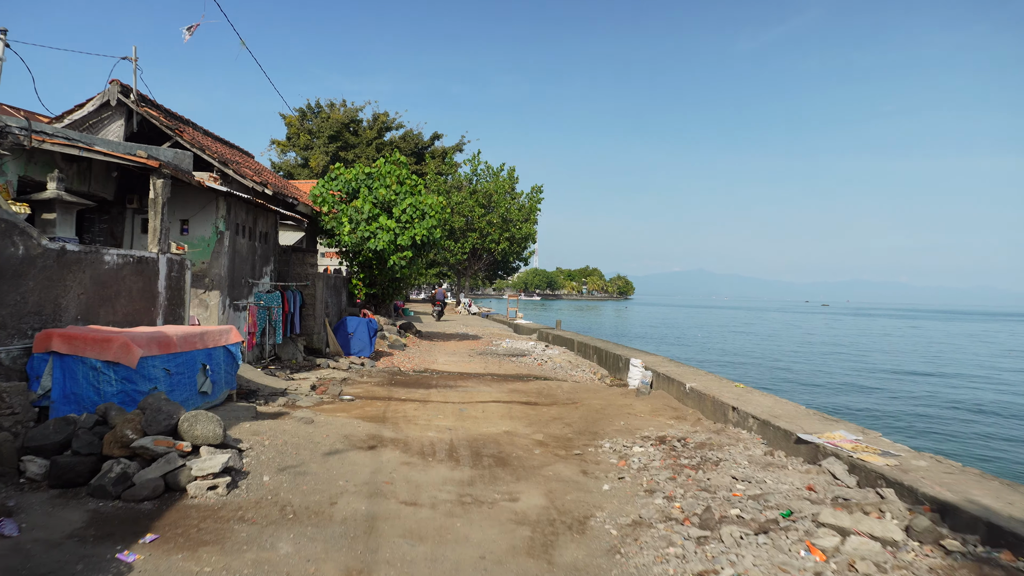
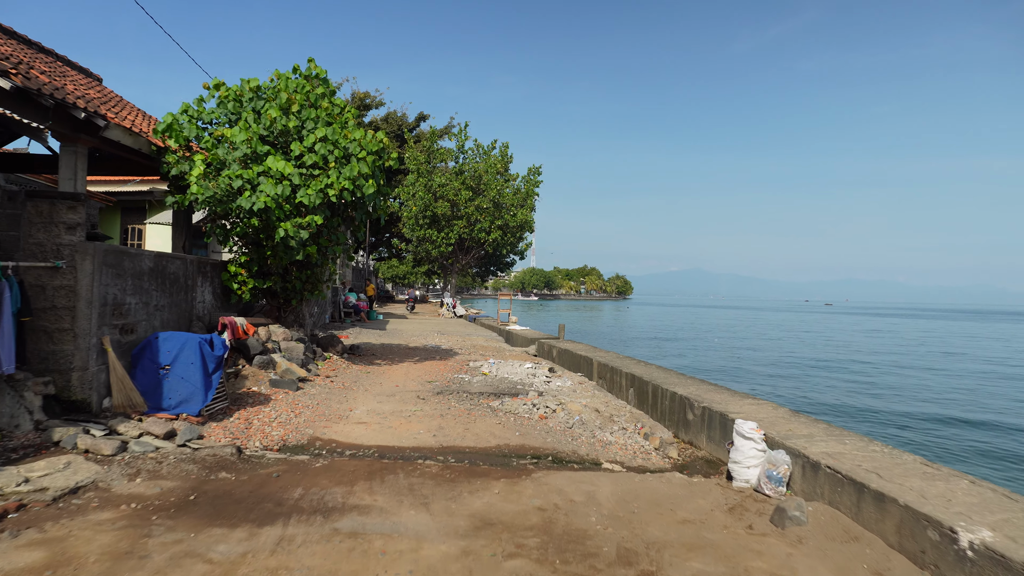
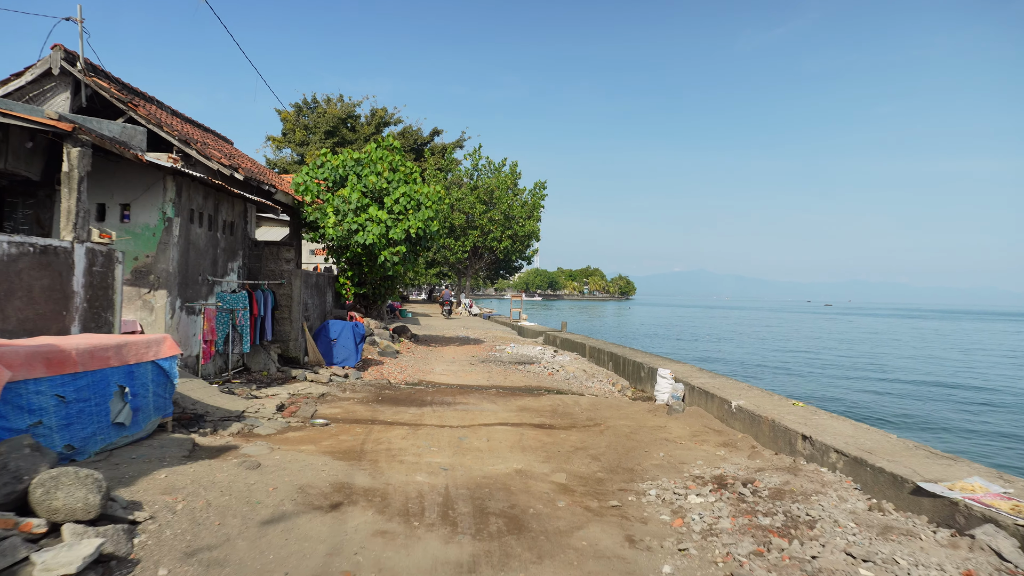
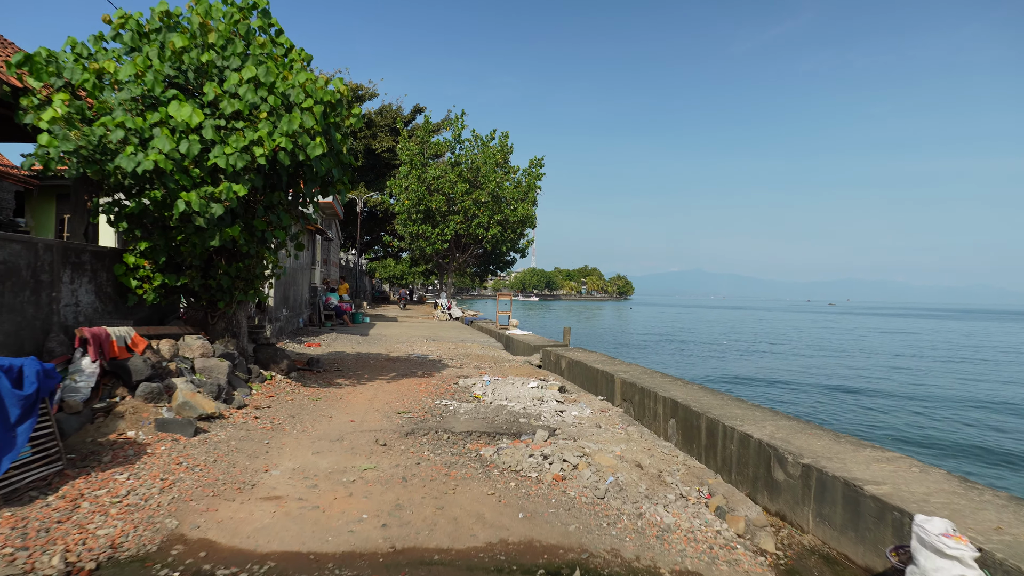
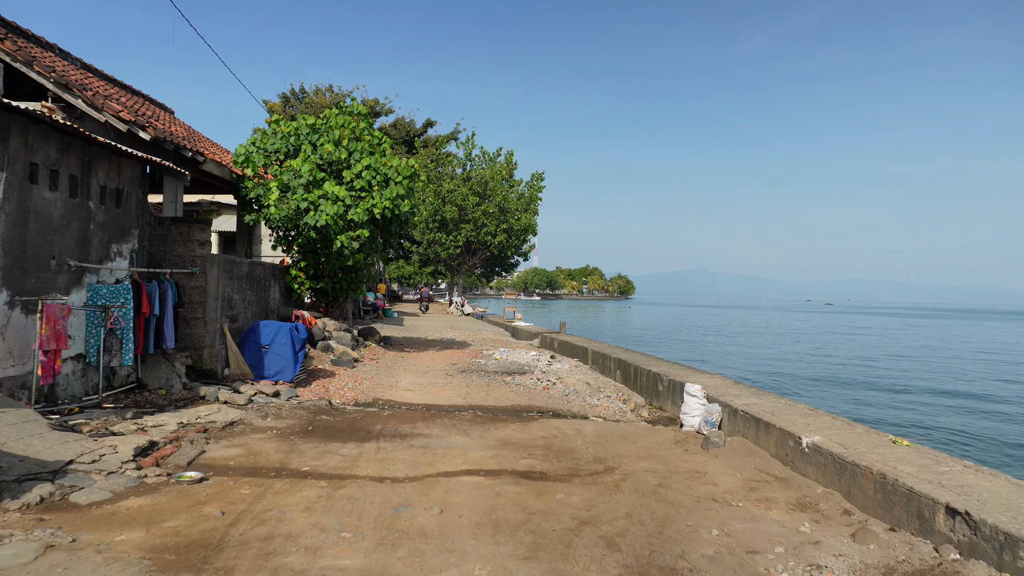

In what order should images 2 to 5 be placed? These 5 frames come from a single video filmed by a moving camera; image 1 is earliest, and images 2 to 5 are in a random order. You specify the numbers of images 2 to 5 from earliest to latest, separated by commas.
3, 5, 2, 4
